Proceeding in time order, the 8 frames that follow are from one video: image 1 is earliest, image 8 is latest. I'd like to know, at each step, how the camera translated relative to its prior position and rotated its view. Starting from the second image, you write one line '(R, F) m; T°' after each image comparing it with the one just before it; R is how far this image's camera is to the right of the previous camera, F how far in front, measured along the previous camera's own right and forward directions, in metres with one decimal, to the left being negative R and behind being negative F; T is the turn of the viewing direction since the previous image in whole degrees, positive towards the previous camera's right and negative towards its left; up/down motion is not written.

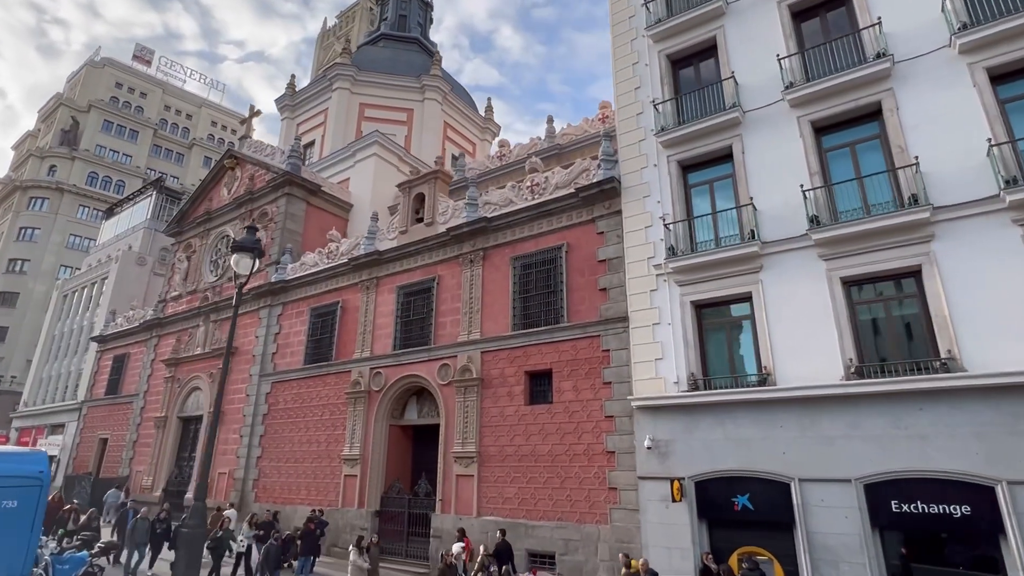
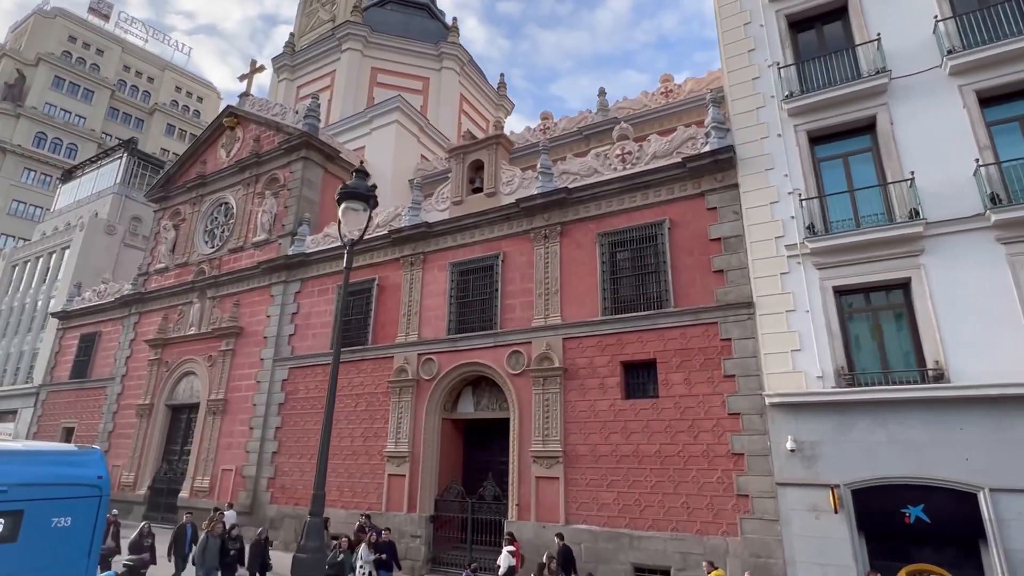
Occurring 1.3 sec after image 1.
(-3.0, +1.8) m; +5°
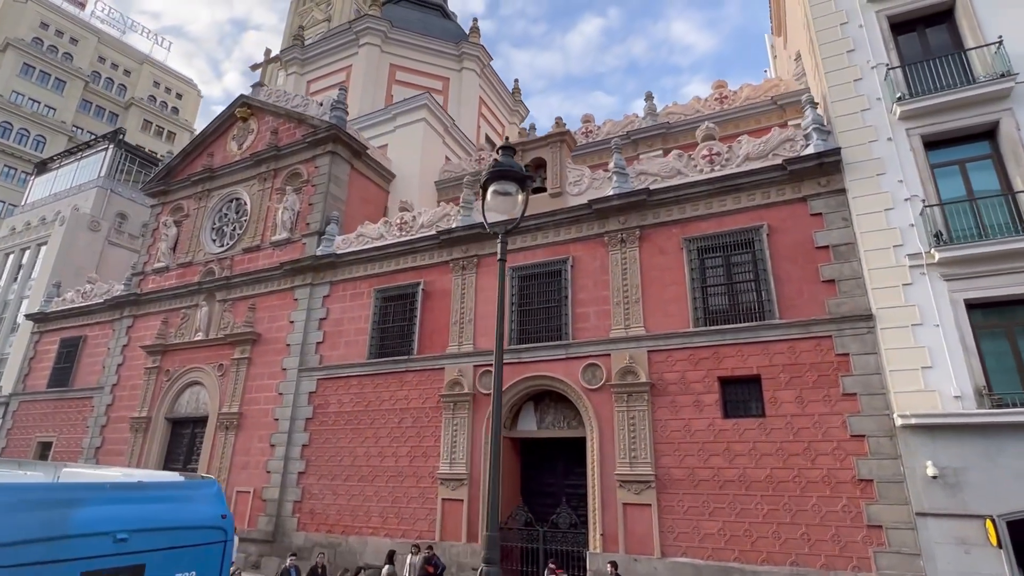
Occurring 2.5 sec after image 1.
(-2.4, +1.2) m; +3°
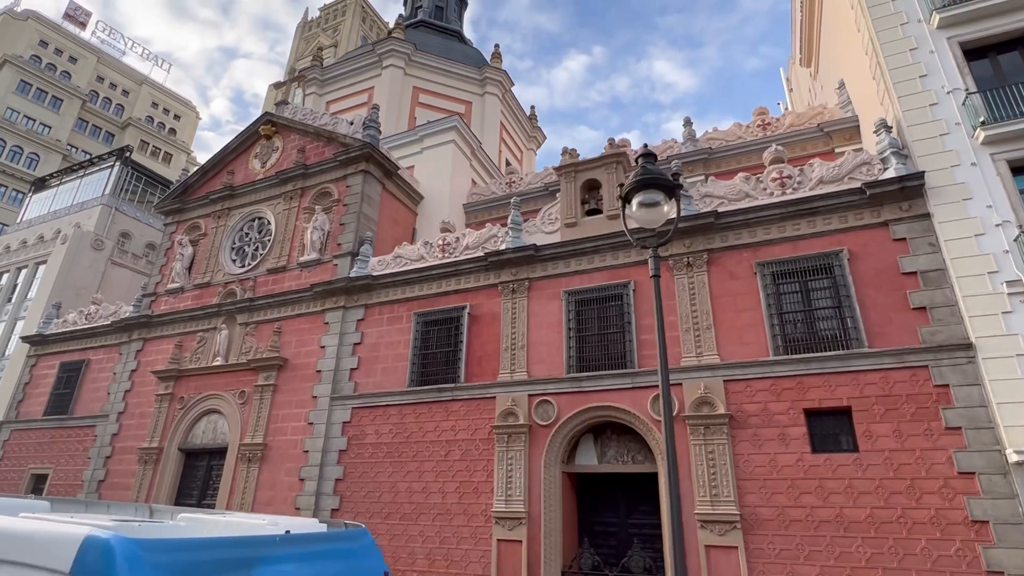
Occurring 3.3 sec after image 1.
(-1.7, +0.7) m; +2°
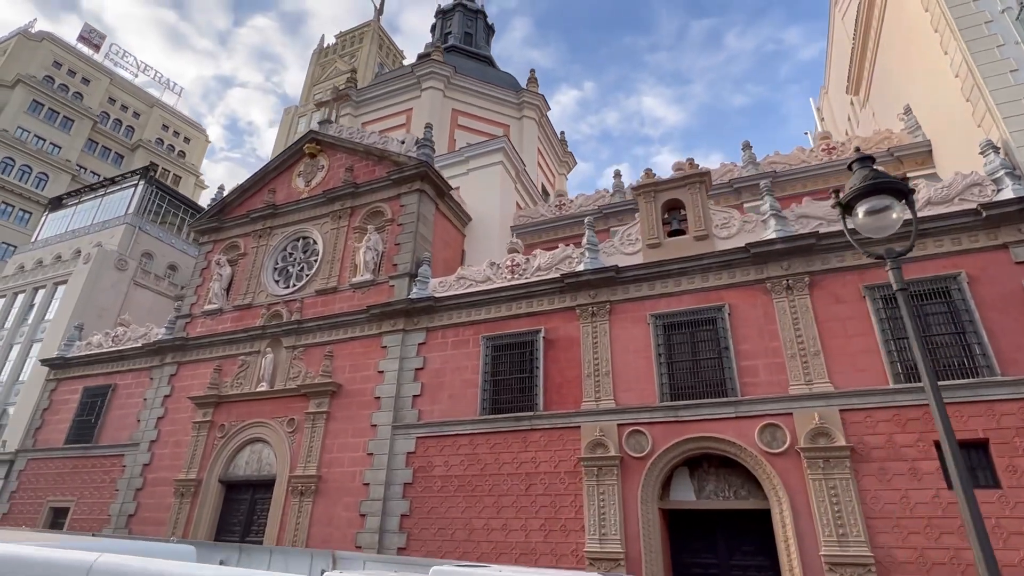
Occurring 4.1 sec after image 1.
(-2.1, +0.7) m; +1°
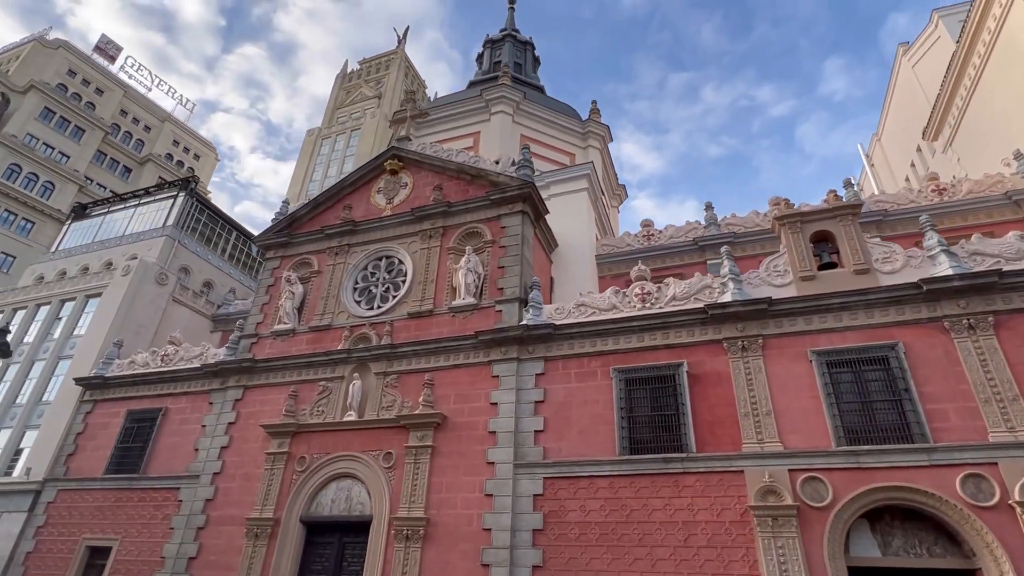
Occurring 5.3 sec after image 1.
(-3.8, +1.0) m; +2°
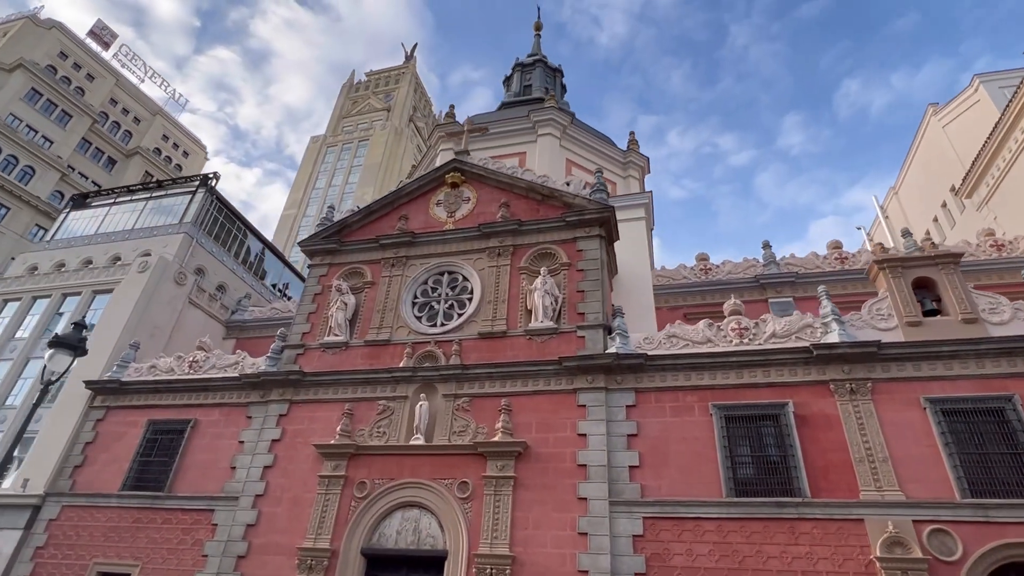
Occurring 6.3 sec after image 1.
(-3.2, +0.7) m; +4°
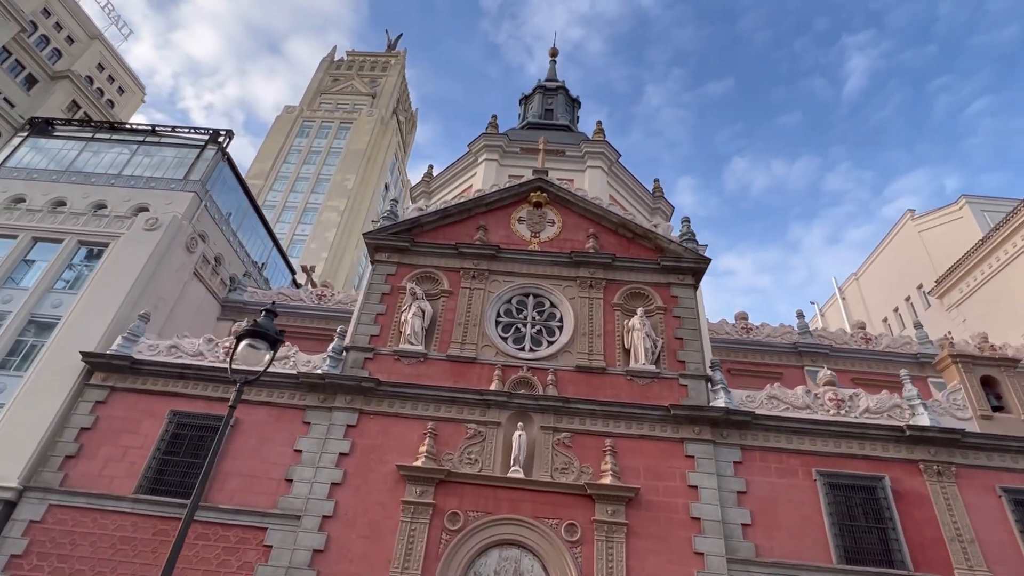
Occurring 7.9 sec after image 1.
(-5.7, +1.1) m; +11°
